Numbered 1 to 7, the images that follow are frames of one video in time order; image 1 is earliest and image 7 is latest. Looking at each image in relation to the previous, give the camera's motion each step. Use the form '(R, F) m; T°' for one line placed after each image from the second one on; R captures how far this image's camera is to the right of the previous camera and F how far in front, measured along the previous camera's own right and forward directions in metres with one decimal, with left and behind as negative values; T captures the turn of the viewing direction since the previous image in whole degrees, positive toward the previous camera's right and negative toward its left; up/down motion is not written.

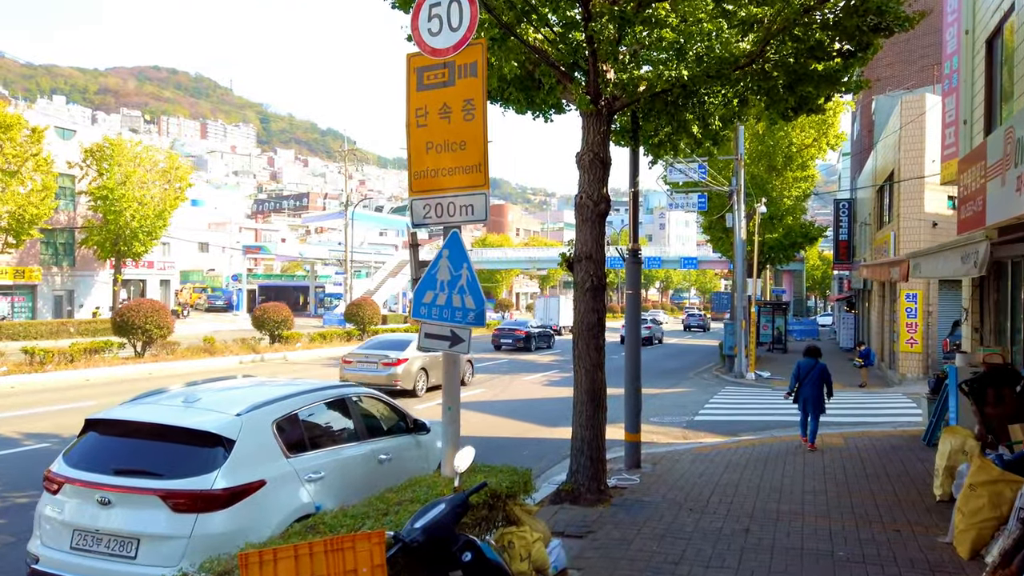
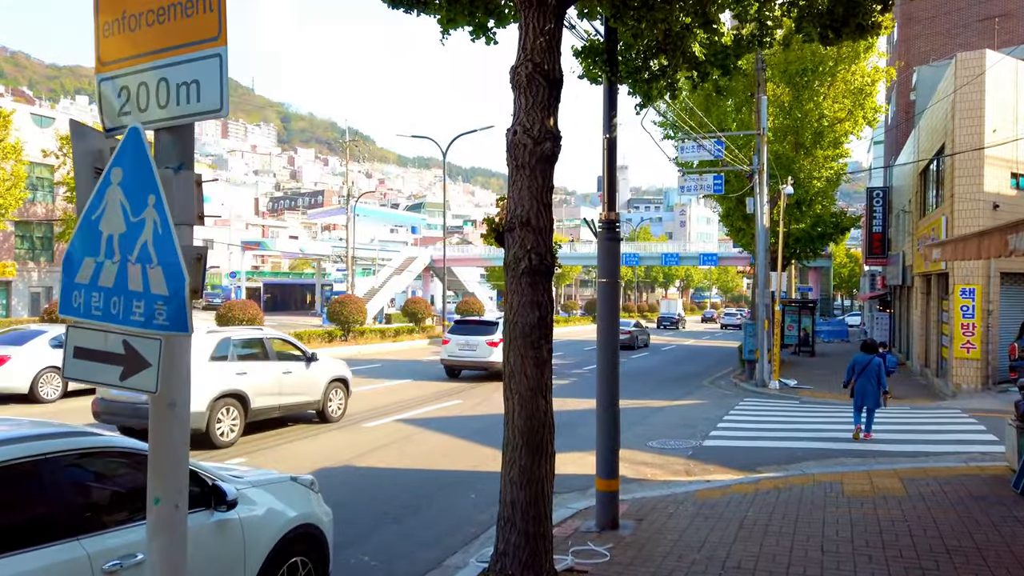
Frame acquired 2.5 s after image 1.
(+0.9, +2.9) m; -2°
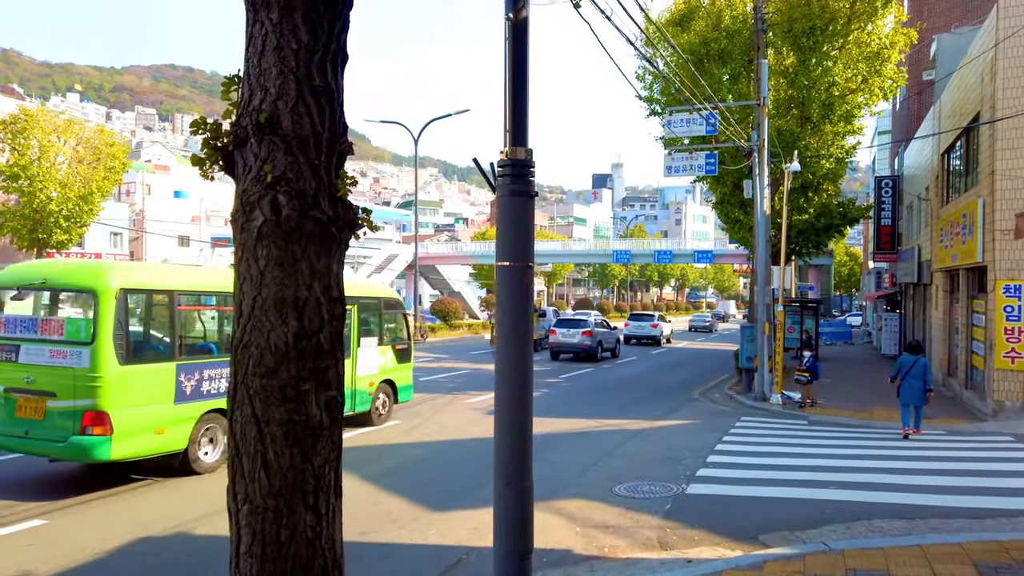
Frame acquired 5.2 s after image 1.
(+0.9, +3.0) m; 0°
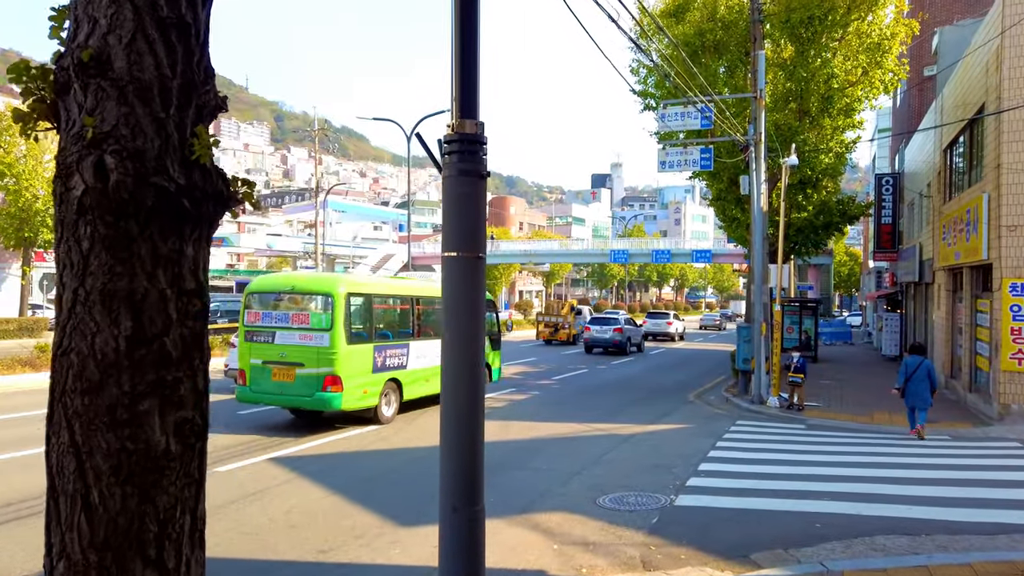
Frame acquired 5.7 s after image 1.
(+0.3, +0.6) m; 0°
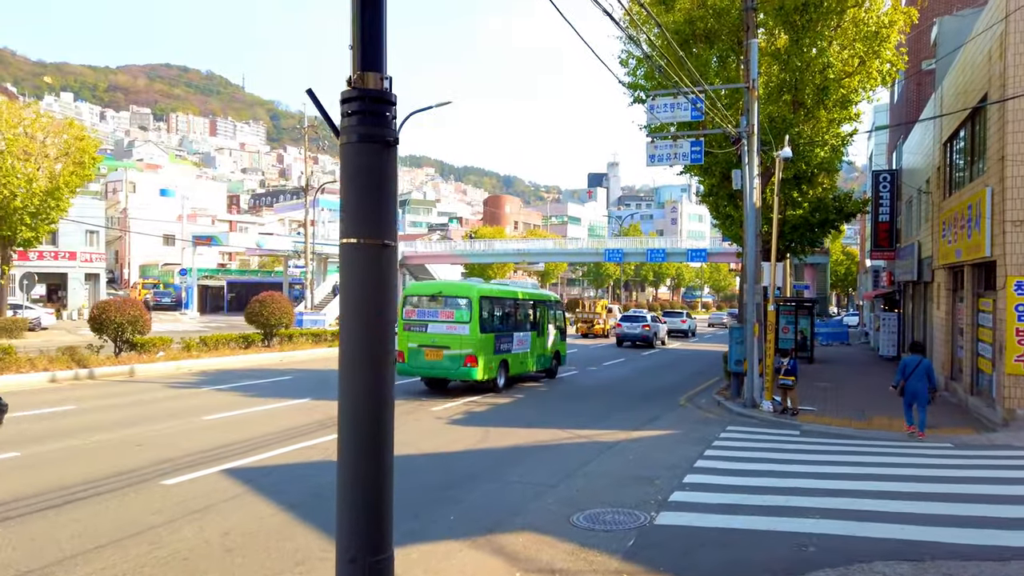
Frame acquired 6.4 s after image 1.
(+0.3, +0.7) m; 0°
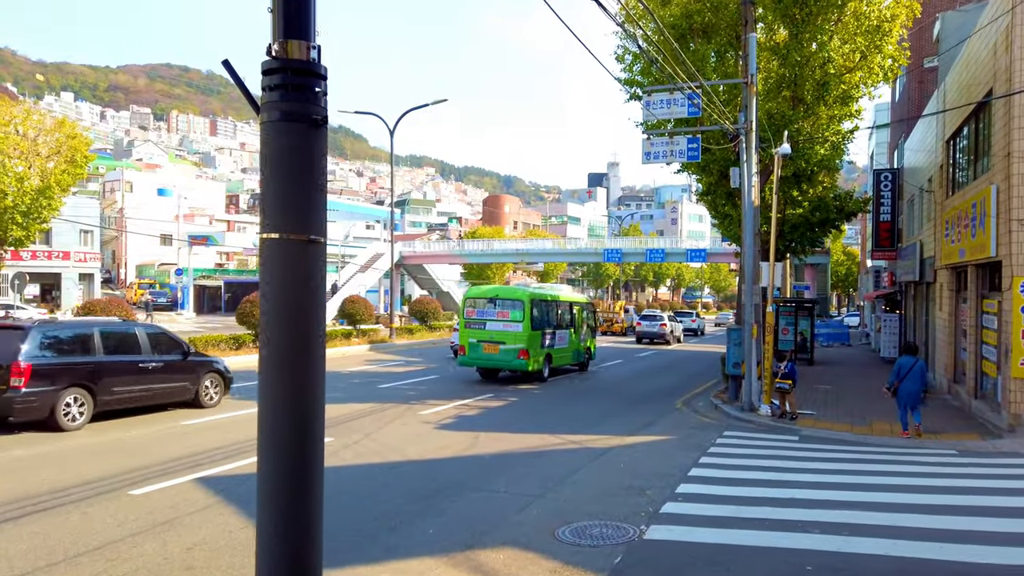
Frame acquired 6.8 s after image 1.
(+0.2, +0.4) m; 0°
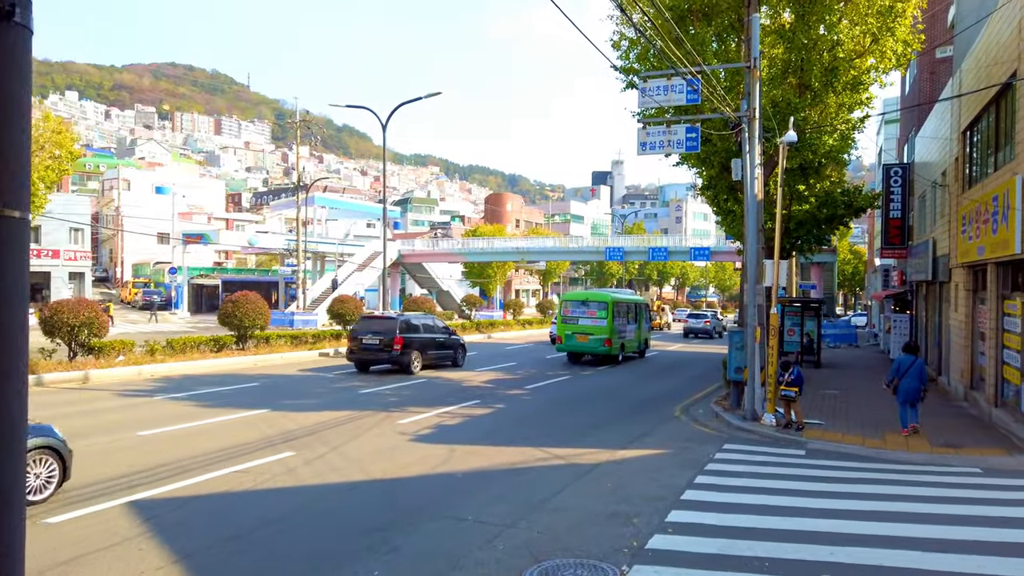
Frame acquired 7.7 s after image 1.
(+0.4, +1.1) m; 0°
